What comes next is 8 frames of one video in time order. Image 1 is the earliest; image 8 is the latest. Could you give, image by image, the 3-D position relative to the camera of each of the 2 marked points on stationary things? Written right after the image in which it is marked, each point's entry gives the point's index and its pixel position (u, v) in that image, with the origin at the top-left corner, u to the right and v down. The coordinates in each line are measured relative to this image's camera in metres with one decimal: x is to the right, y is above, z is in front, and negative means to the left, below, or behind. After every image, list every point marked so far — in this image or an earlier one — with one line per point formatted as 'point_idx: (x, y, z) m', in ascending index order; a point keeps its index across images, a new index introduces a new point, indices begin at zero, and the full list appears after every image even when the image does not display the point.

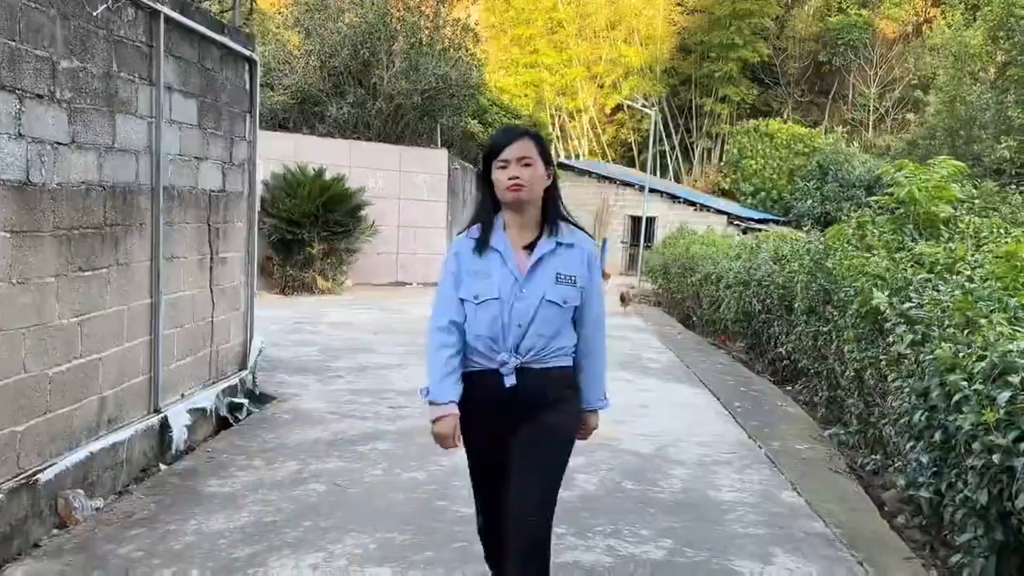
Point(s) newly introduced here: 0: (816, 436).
0: (+1.8, -0.9, +5.1) m
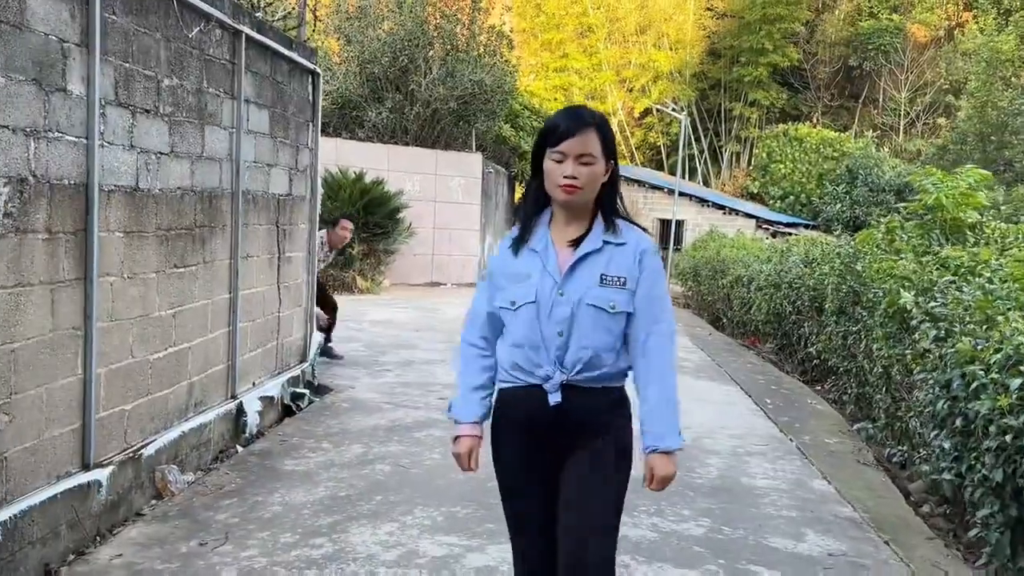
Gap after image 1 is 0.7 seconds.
0: (+2.1, -0.9, +5.3) m
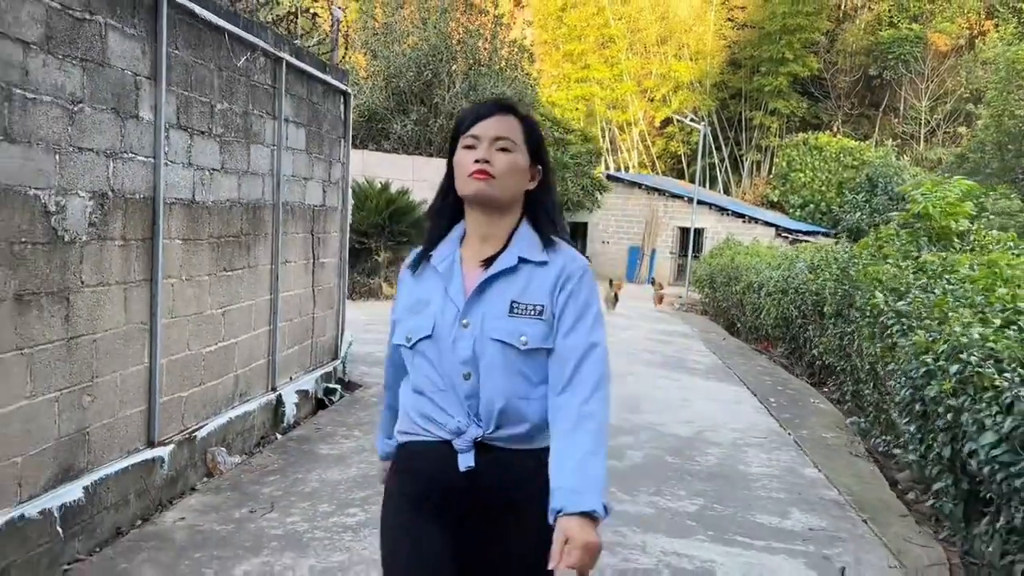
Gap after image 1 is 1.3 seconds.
0: (+2.2, -0.9, +5.6) m
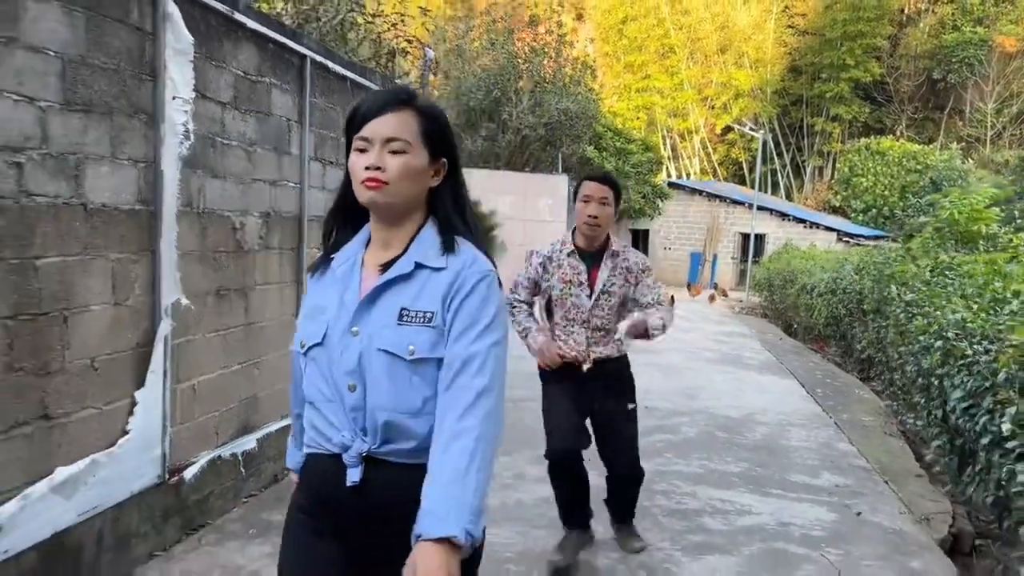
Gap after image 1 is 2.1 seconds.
0: (+2.7, -0.9, +6.3) m
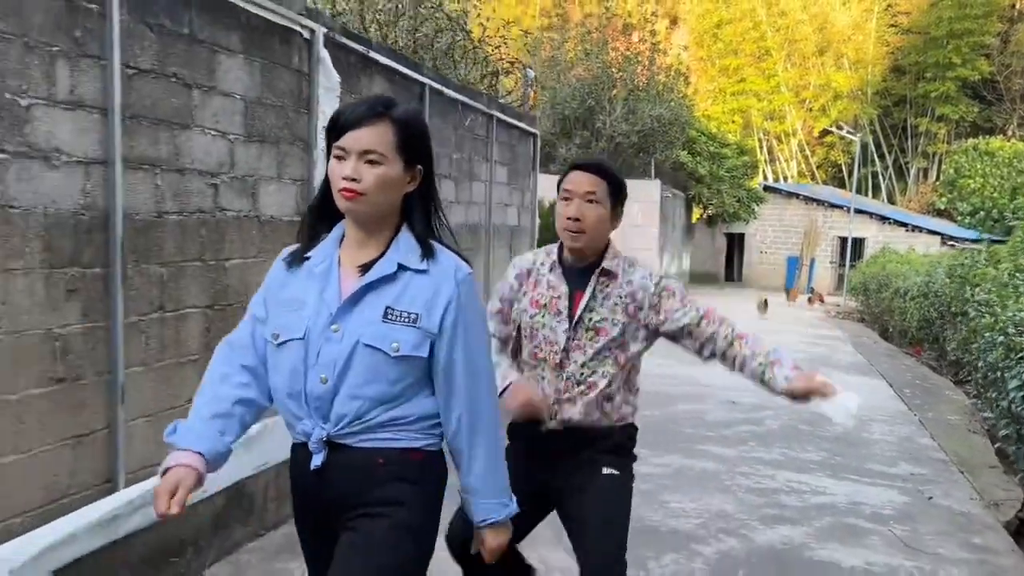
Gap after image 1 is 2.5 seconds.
0: (+3.4, -0.9, +6.4) m
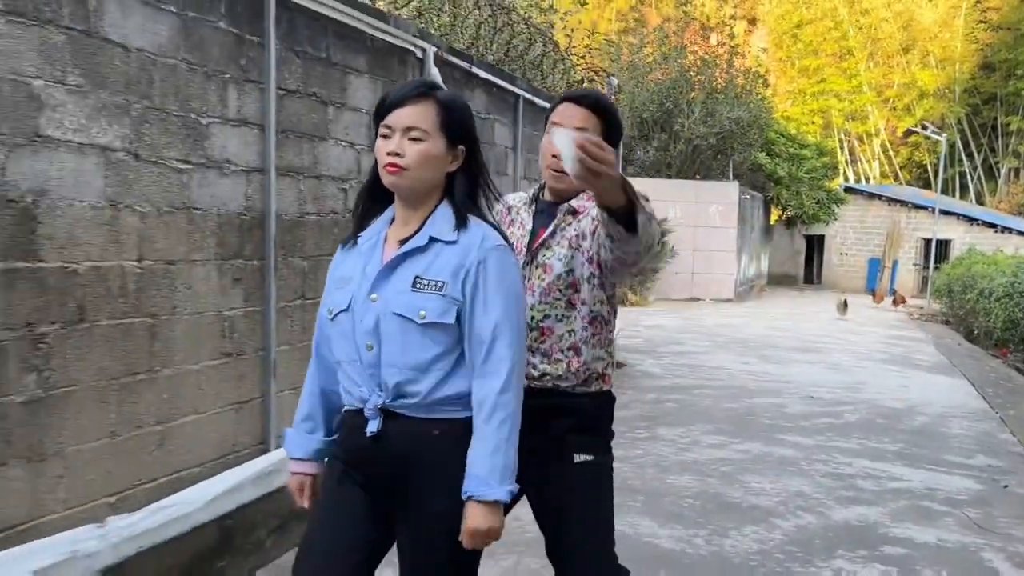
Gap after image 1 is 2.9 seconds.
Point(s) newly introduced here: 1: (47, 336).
0: (+4.1, -0.9, +6.4) m
1: (-1.2, -0.1, +2.2) m
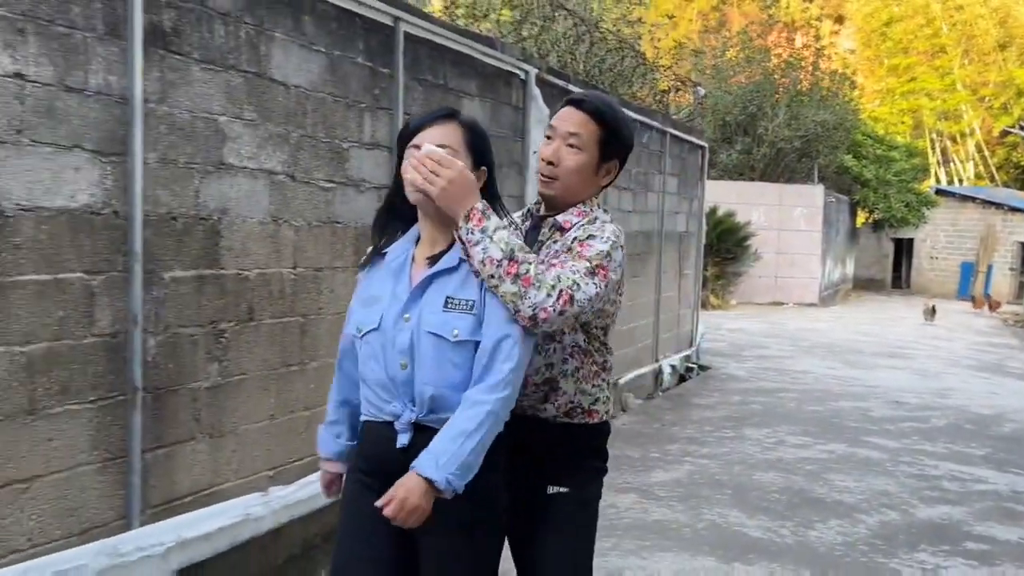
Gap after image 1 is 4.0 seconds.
0: (+4.8, -1.0, +6.4) m
1: (-0.9, -0.1, +2.6) m
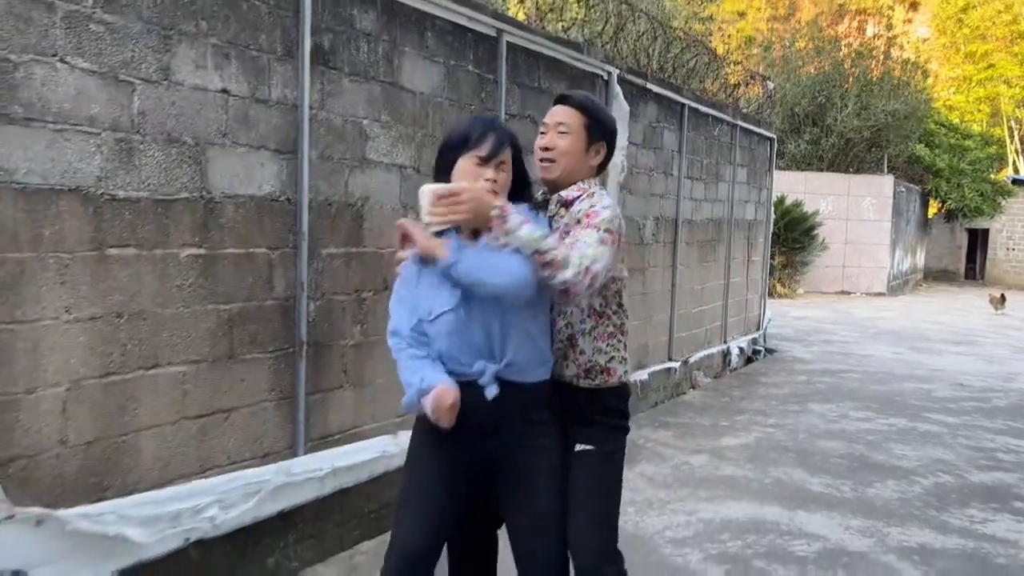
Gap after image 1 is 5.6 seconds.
0: (+5.4, -0.9, +6.5) m
1: (-0.5, 0.0, +3.1) m
